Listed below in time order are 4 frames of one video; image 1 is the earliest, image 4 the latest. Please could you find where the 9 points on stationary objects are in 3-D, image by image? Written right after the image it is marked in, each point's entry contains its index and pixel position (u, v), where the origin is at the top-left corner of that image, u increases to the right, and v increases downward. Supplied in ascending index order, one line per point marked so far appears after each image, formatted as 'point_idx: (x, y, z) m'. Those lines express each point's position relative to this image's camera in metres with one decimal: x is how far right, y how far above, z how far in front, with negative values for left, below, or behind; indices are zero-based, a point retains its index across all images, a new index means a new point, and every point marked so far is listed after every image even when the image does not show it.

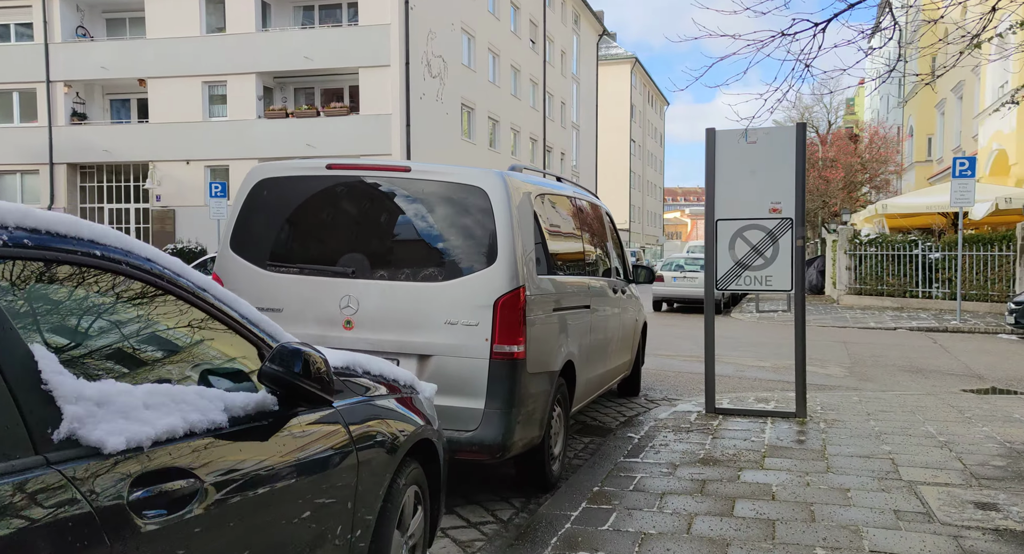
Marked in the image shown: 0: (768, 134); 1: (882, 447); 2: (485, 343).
0: (+2.1, +1.2, +7.7) m
1: (+2.5, -1.2, +6.4) m
2: (-0.1, -0.3, +4.8) m
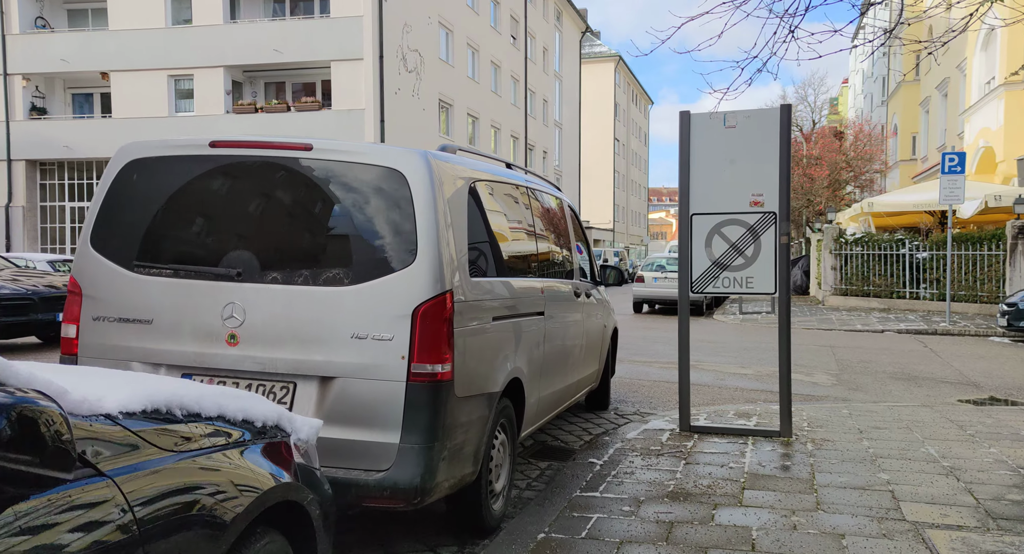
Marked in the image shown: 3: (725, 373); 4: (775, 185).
0: (+1.7, +1.2, +6.8) m
1: (+2.2, -1.2, +5.5) m
2: (-0.5, -0.4, +3.9) m
3: (+2.6, -1.1, +11.3) m
4: (+1.9, +0.7, +6.8) m
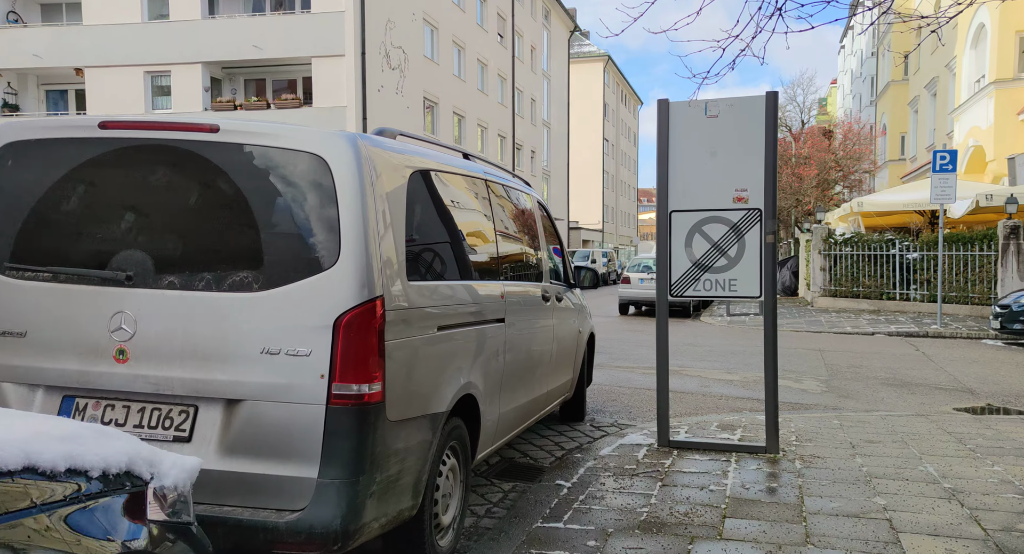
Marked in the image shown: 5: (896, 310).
0: (+1.5, +1.1, +6.3) m
1: (+1.9, -1.2, +5.0) m
2: (-0.7, -0.4, +3.3) m
3: (+2.3, -1.2, +10.7) m
4: (+1.7, +0.6, +6.3) m
5: (+8.0, -0.7, +19.5) m
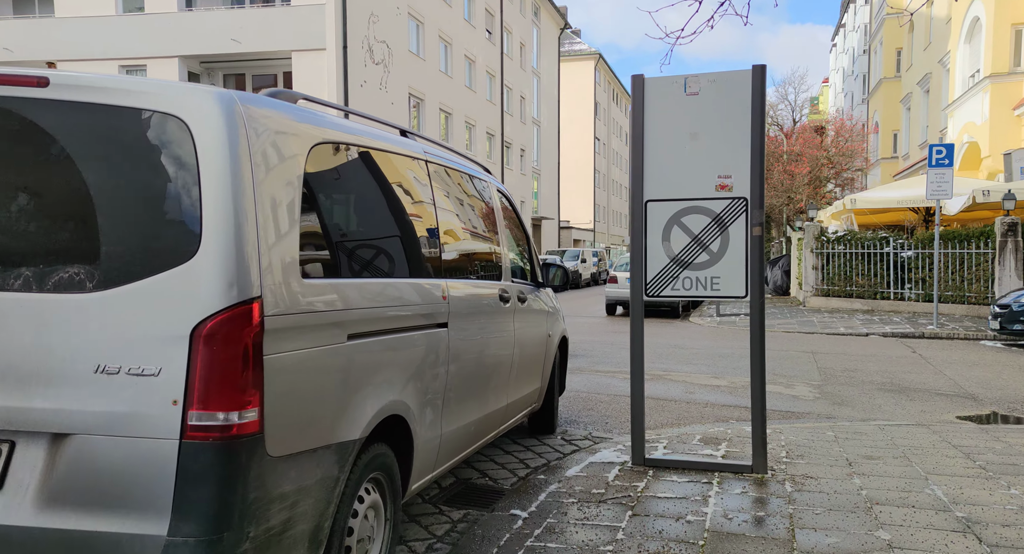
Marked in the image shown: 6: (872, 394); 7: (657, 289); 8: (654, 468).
0: (+1.2, +1.2, +5.6) m
1: (+1.7, -1.2, +4.3) m
2: (-0.9, -0.4, +2.6) m
3: (+2.0, -1.1, +10.0) m
4: (+1.4, +0.7, +5.6) m
5: (+7.6, -0.7, +18.9) m
6: (+3.7, -1.2, +9.7) m
7: (+0.9, -0.1, +5.8) m
8: (+0.9, -1.2, +5.7) m
